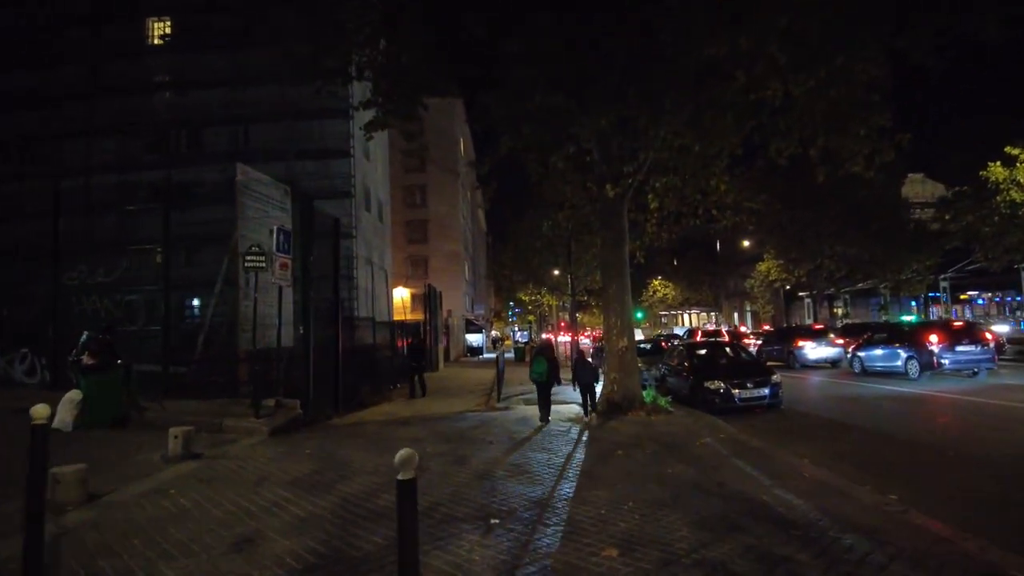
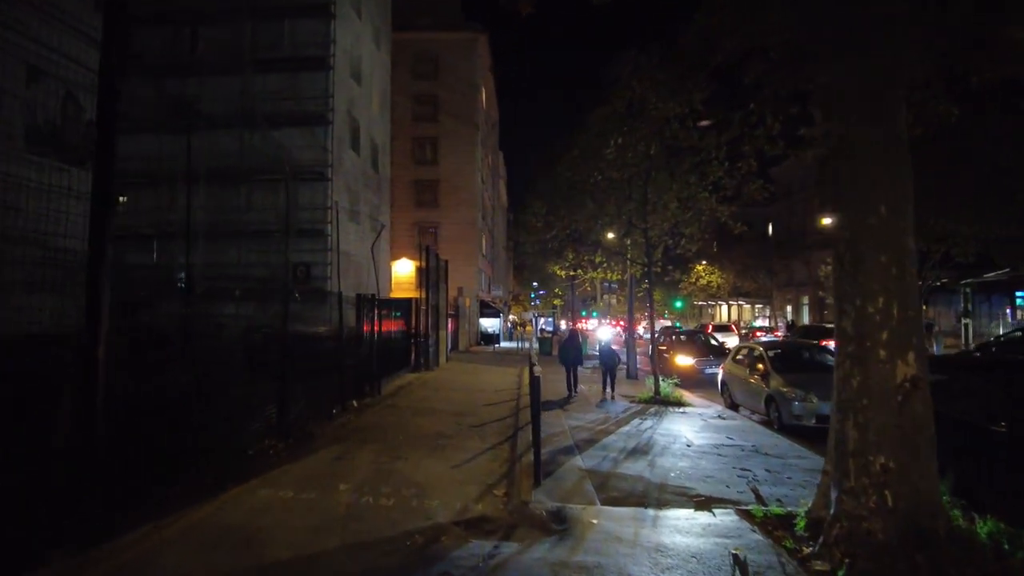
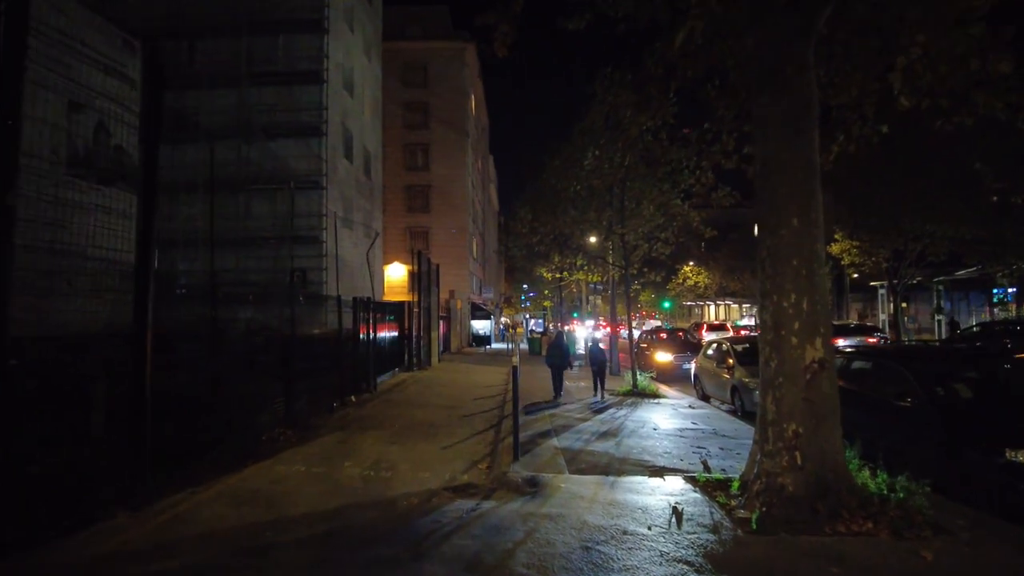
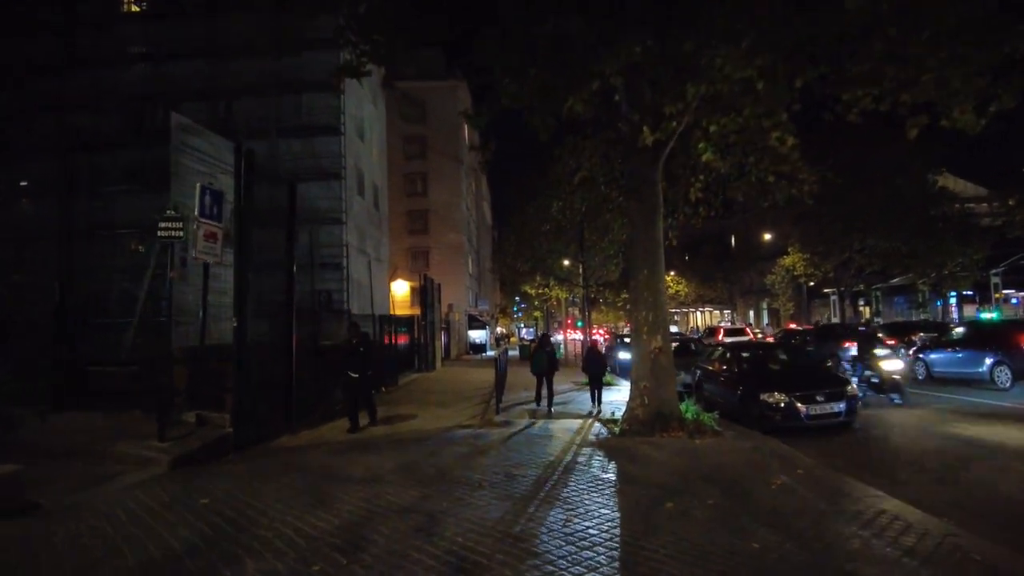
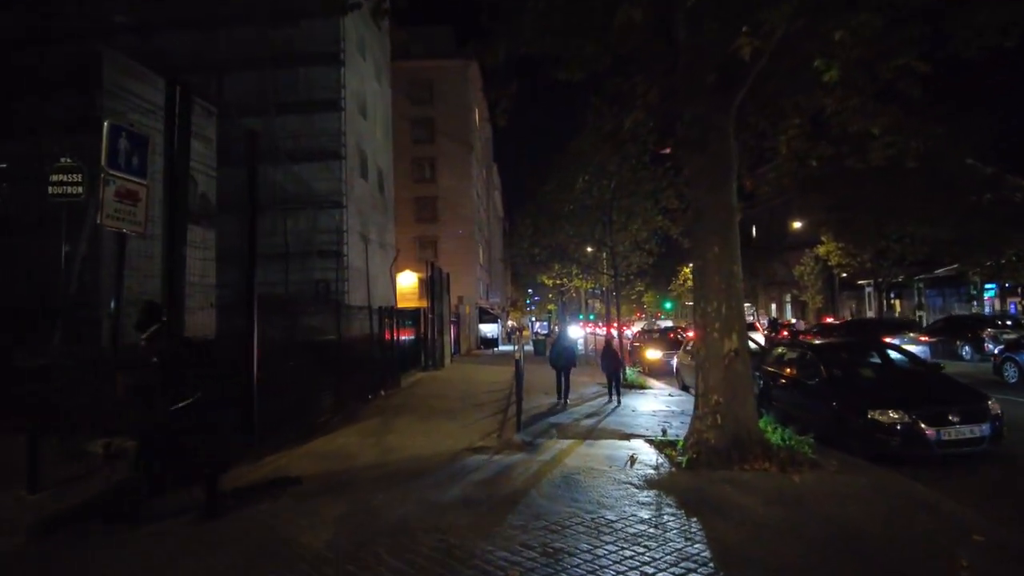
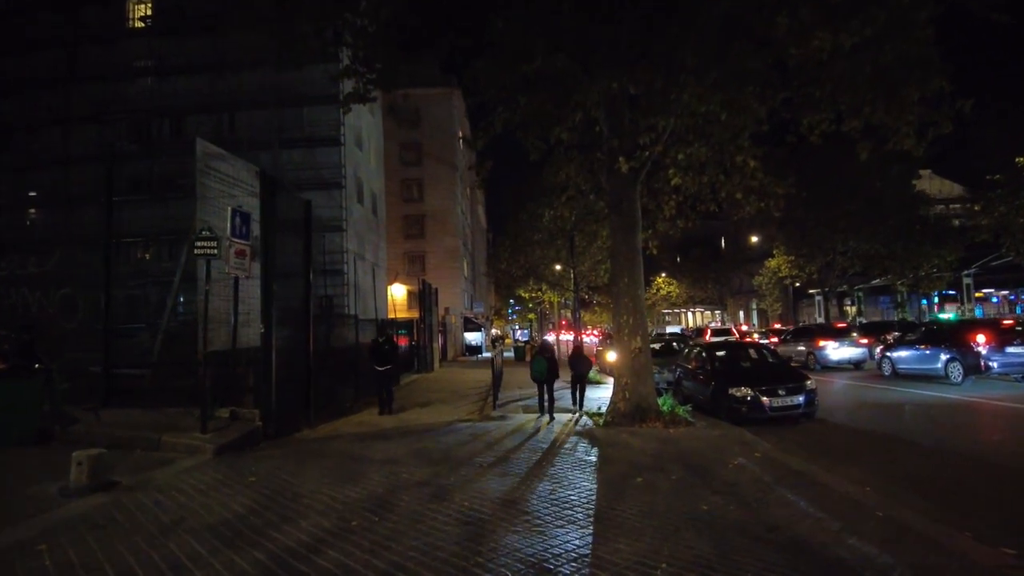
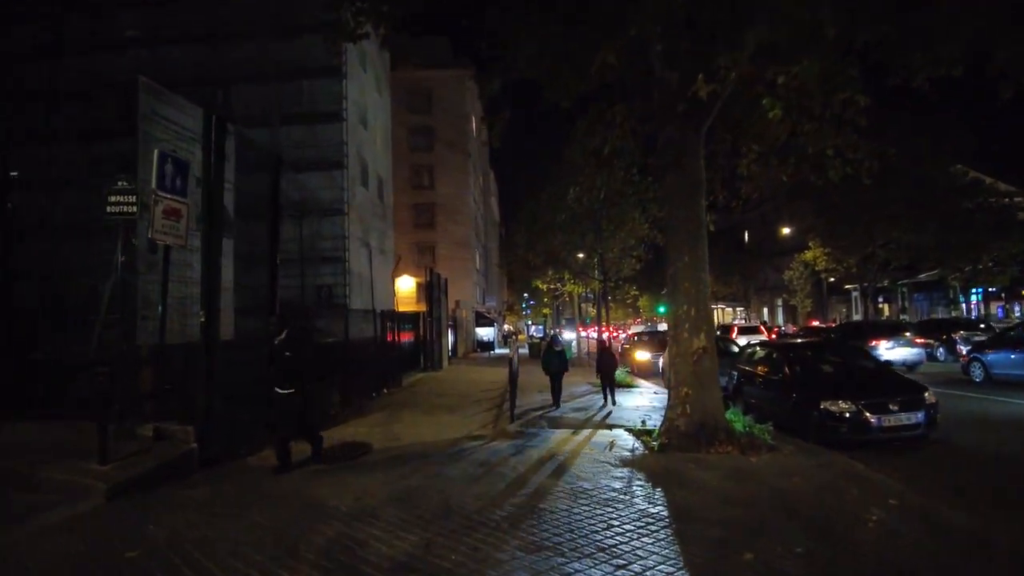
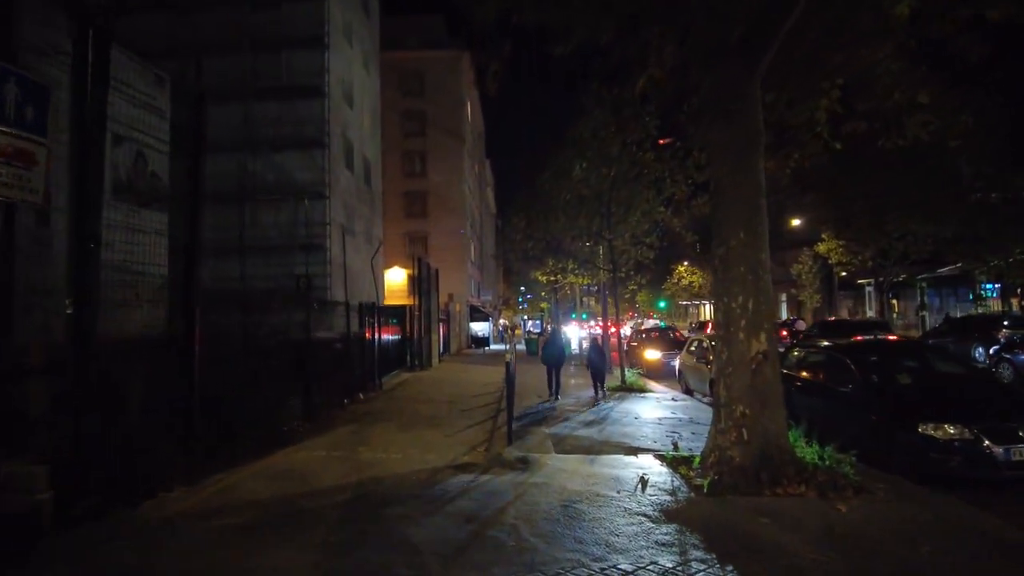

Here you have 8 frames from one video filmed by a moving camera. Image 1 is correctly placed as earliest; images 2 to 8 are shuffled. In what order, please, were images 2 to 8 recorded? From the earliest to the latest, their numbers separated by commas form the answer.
6, 4, 7, 5, 8, 3, 2
